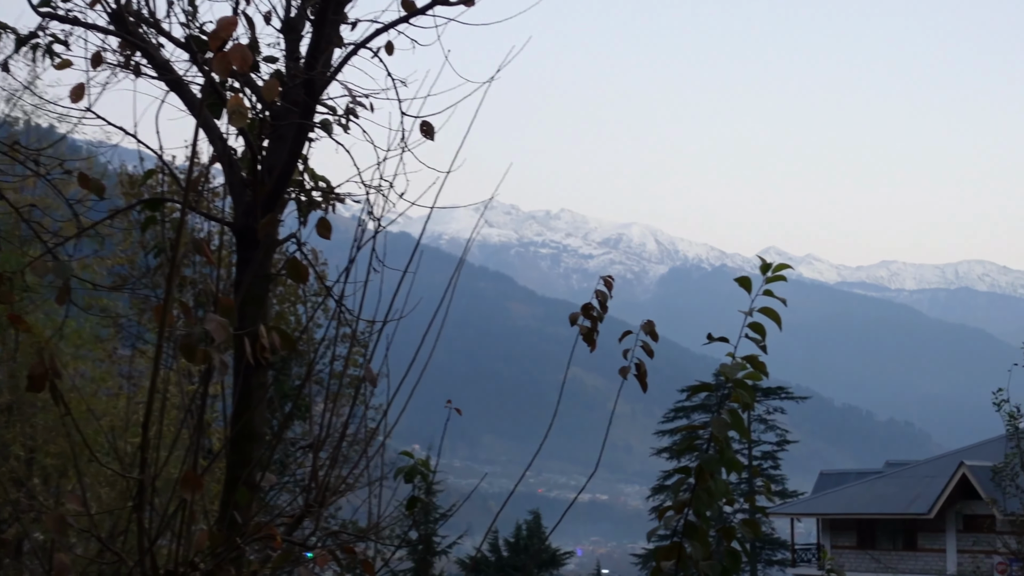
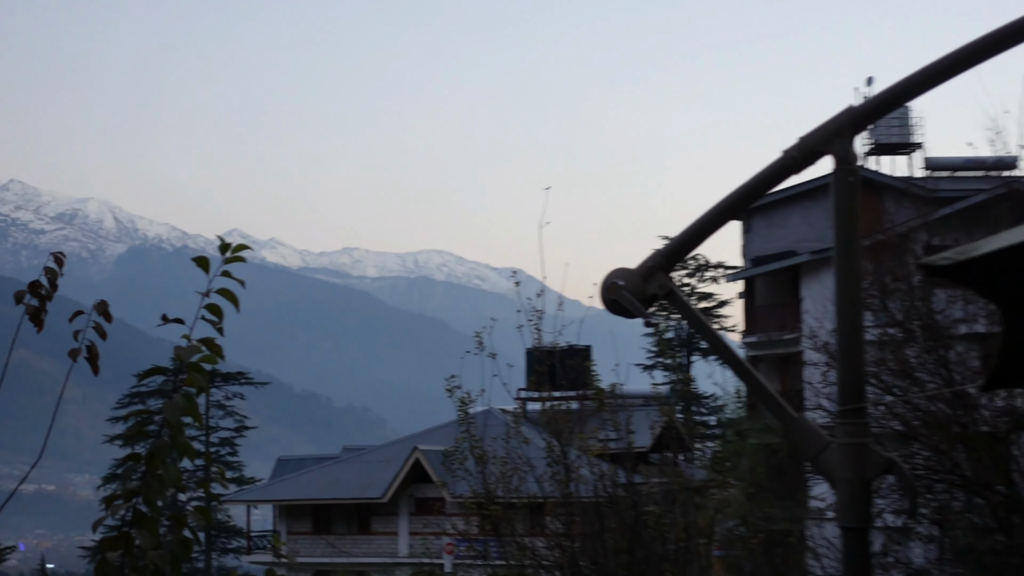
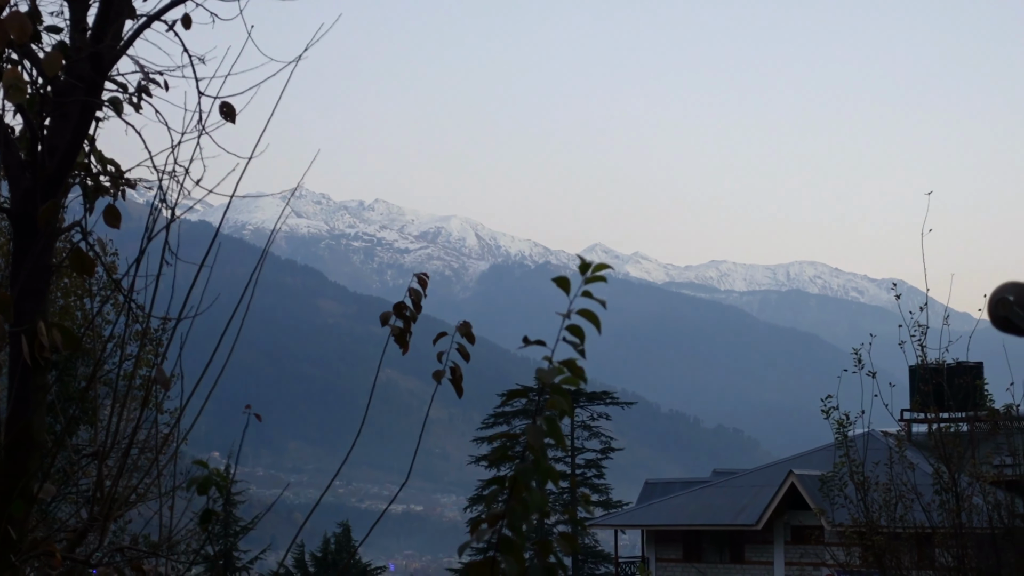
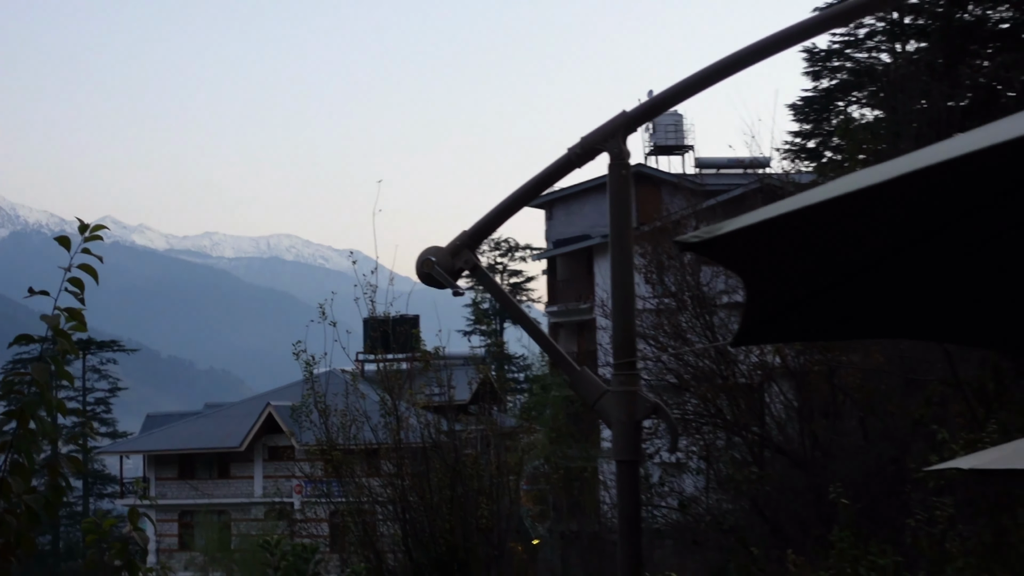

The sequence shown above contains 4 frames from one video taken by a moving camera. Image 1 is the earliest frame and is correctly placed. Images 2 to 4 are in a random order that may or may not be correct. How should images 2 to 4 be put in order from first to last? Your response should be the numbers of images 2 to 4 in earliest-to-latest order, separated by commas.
3, 2, 4
